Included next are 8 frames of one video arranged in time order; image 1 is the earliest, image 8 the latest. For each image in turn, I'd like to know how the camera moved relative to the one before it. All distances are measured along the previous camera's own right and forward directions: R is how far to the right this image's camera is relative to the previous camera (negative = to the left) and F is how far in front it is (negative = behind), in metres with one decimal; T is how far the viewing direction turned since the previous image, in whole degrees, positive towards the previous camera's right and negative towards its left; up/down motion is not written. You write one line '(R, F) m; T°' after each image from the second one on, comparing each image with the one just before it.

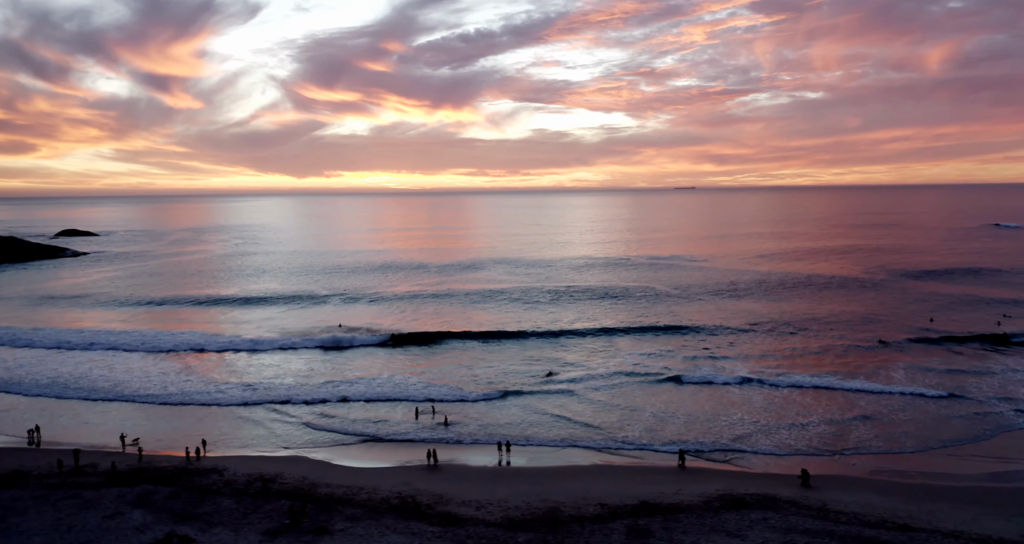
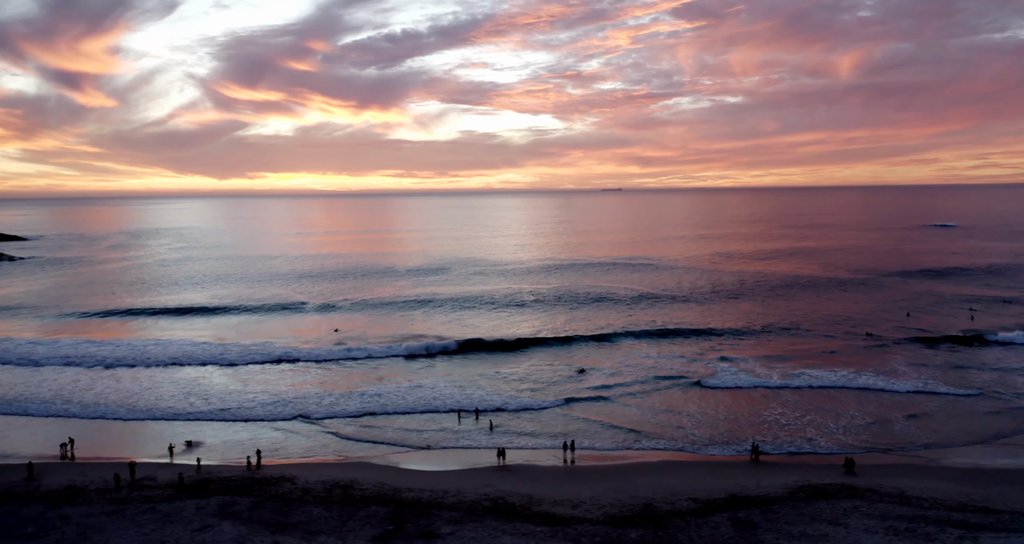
(-3.5, -0.1) m; +4°
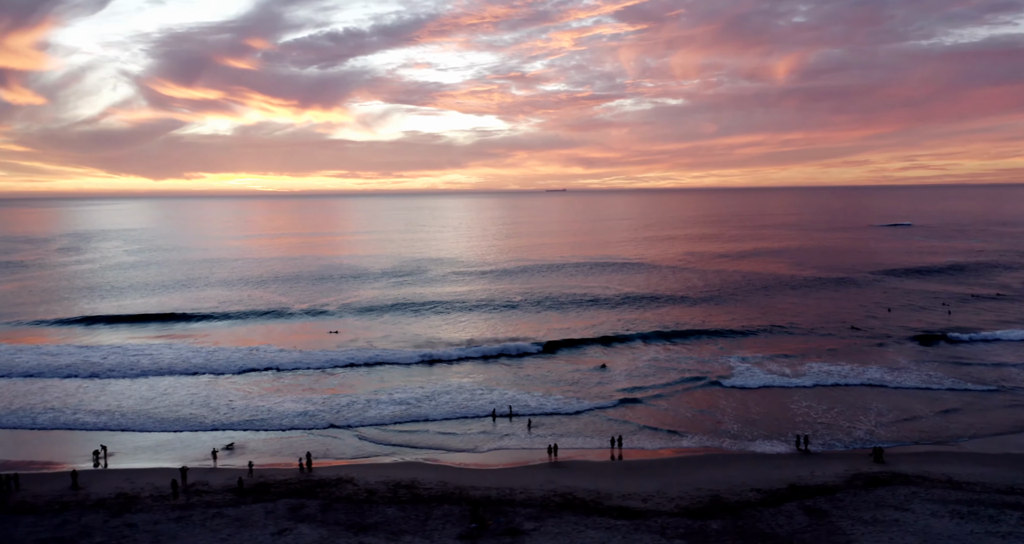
(-2.7, -0.2) m; +3°
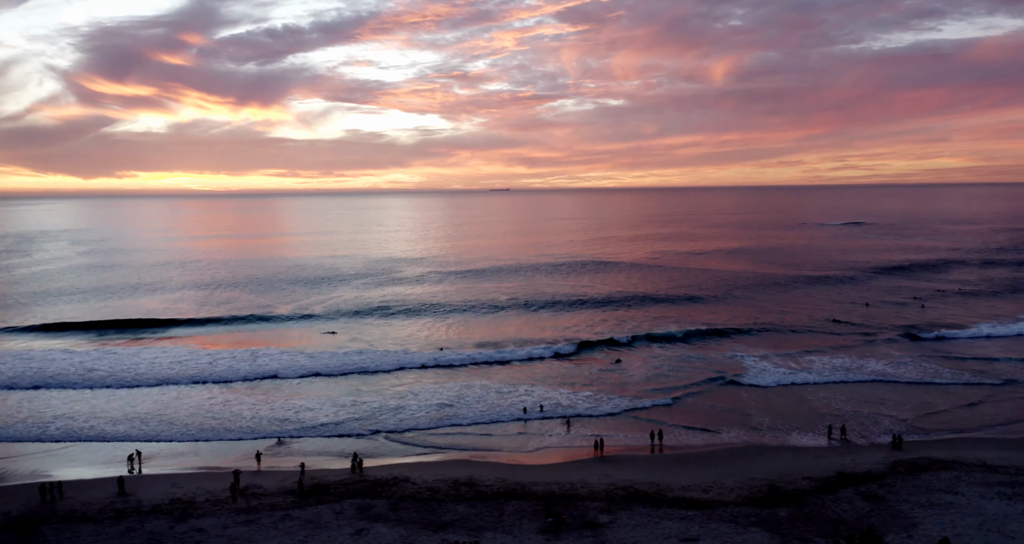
(-2.7, -0.2) m; +4°
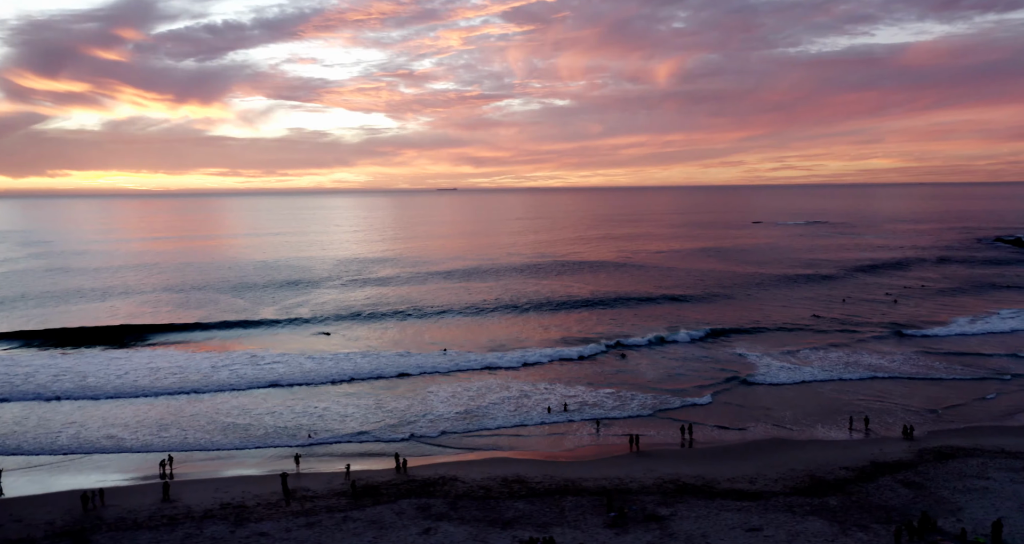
(-2.4, -0.2) m; +3°
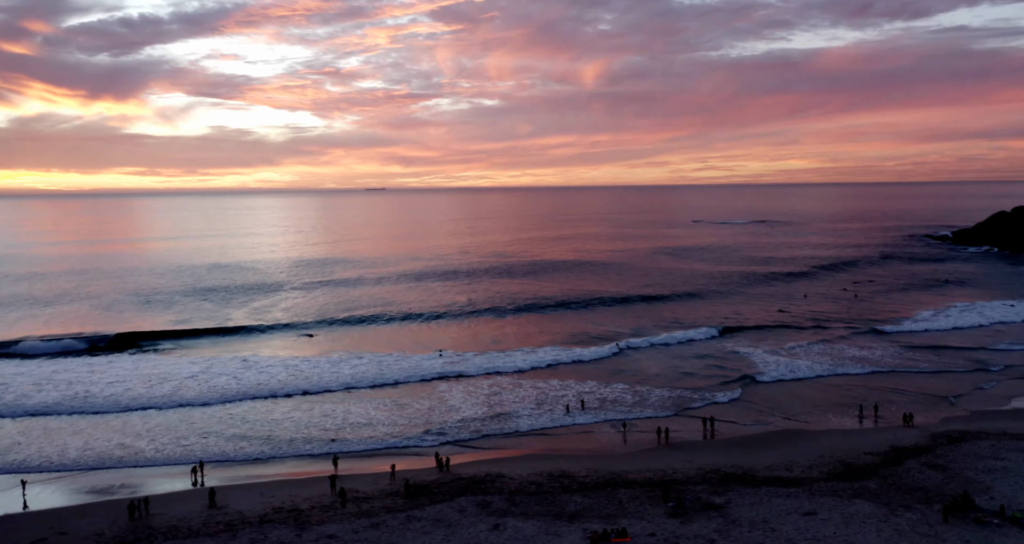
(-2.8, -0.3) m; +4°
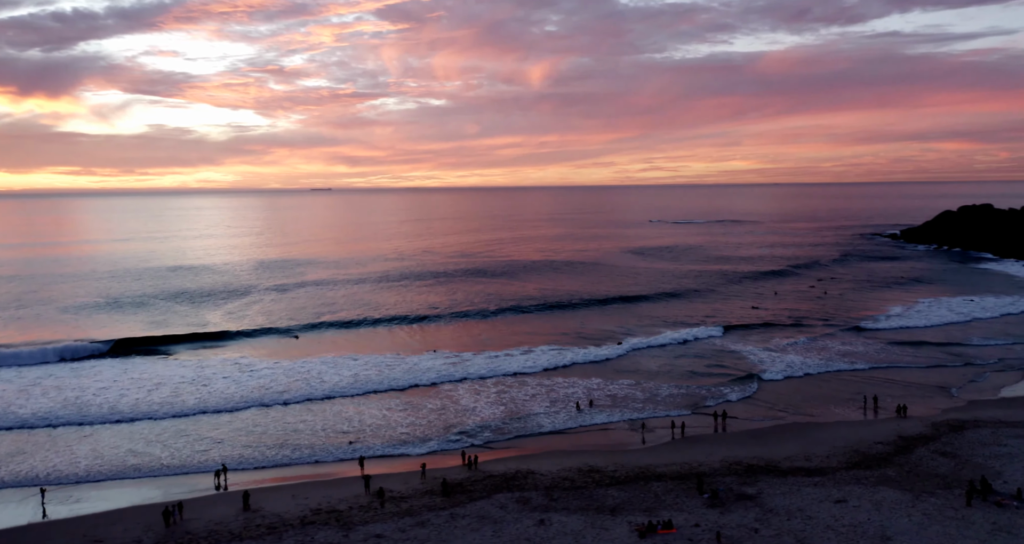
(-2.0, -0.2) m; +3°
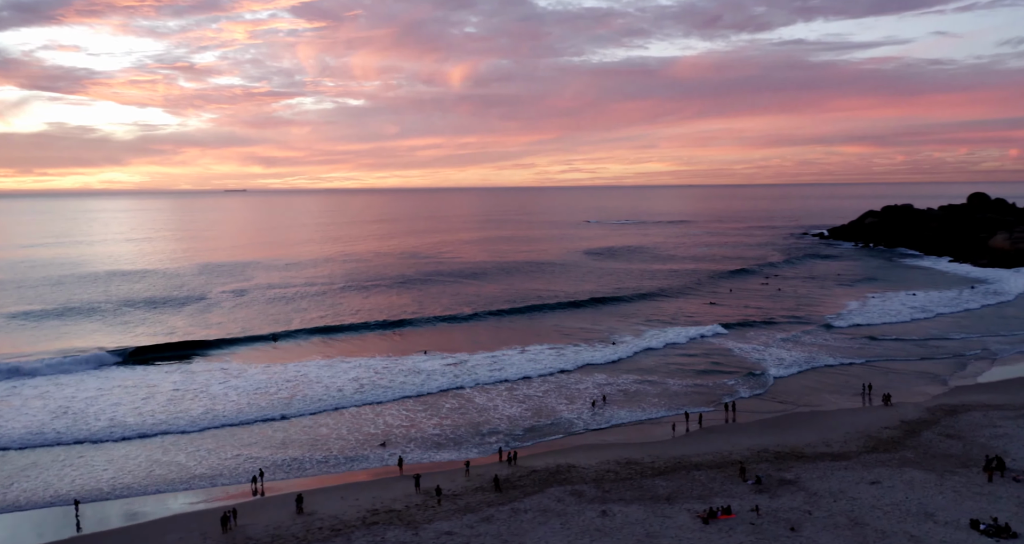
(-3.0, -0.4) m; +5°
